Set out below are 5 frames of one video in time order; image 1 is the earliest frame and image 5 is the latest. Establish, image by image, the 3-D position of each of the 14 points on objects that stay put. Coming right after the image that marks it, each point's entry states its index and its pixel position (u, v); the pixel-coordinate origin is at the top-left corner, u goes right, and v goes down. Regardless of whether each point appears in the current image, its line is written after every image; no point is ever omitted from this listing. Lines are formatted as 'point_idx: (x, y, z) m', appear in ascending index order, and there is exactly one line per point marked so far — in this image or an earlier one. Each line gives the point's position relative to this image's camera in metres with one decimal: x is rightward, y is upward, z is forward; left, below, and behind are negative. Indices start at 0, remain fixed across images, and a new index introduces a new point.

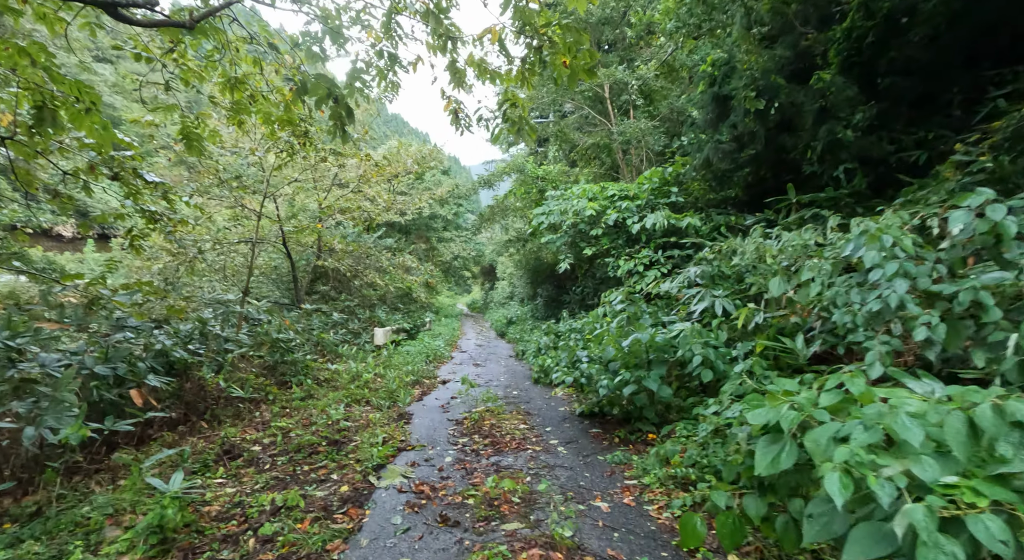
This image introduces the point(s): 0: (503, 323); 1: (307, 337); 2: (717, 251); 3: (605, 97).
0: (-0.3, -1.3, +15.3) m
1: (-3.2, -0.9, +7.7) m
2: (+1.9, +0.3, +4.6) m
3: (+1.9, +3.8, +10.2) m
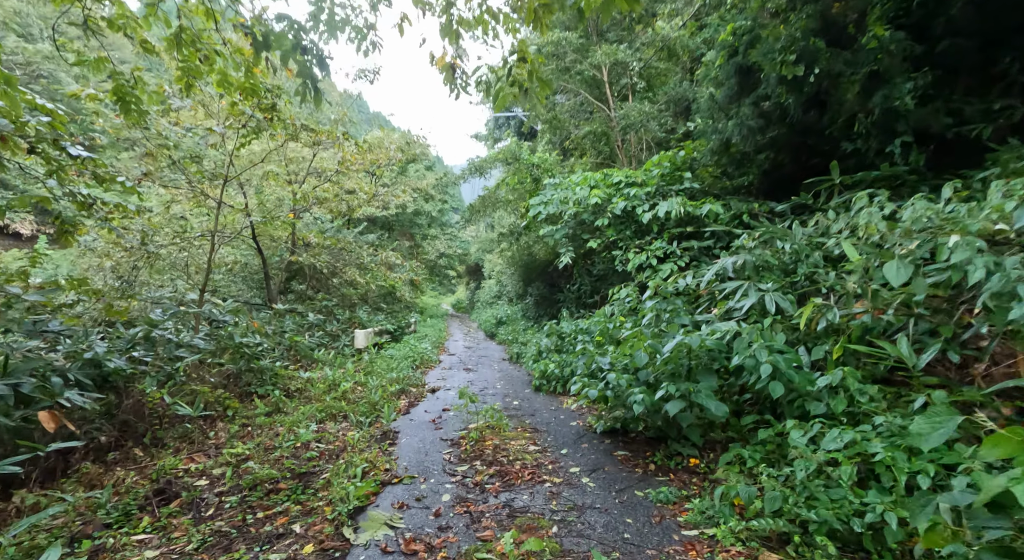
0: (-0.6, -1.3, +14.6) m
1: (-3.2, -0.8, +6.8) m
2: (+1.9, +0.3, +3.9) m
3: (+1.8, +3.8, +9.5) m
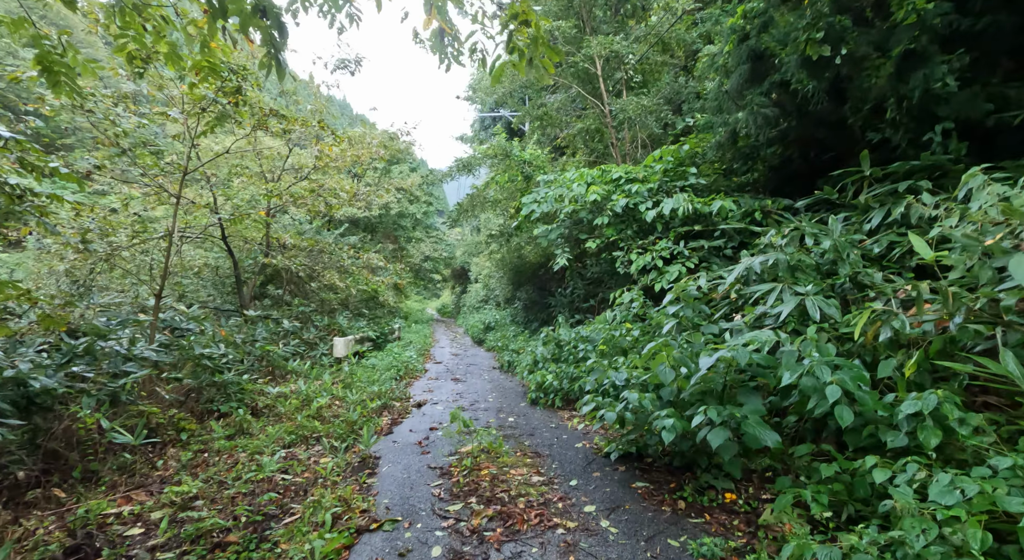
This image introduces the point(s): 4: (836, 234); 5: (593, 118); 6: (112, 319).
0: (-1.0, -1.4, +14.0) m
1: (-3.3, -0.9, +6.2) m
2: (+1.9, +0.3, +3.5) m
3: (+1.6, +3.8, +9.1) m
4: (+2.1, +0.3, +3.2) m
5: (+1.5, +2.9, +9.0) m
6: (-3.8, -0.4, +4.7) m
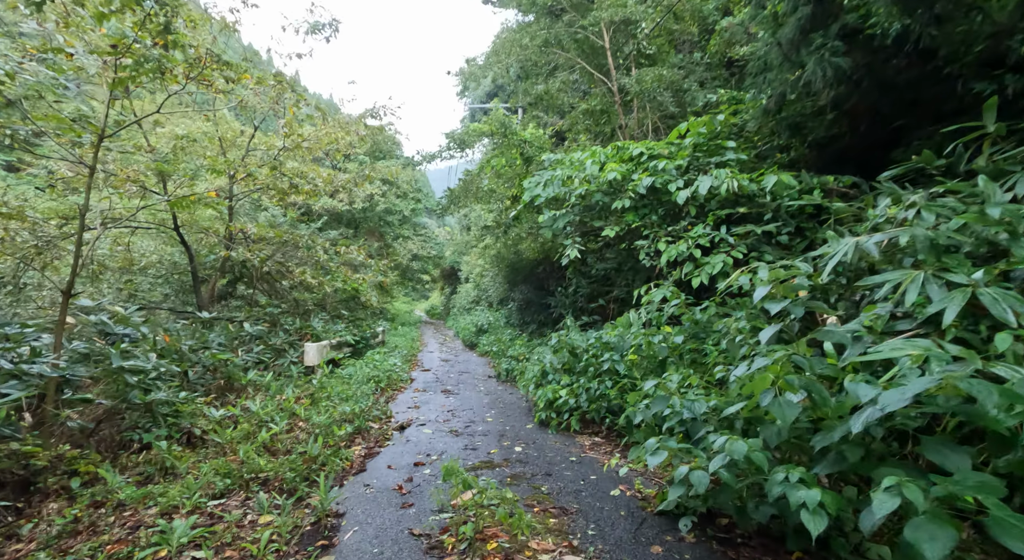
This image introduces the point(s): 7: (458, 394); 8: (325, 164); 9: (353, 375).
0: (-1.1, -1.3, +13.0) m
1: (-3.3, -0.8, +5.2) m
2: (+2.0, +0.4, +2.5) m
3: (+1.5, +3.8, +8.2) m
4: (+2.2, +0.4, +2.2) m
5: (+1.4, +3.0, +8.1) m
6: (-3.8, -0.4, +3.7) m
7: (-0.7, -1.4, +6.1) m
8: (-3.6, +2.3, +9.6) m
9: (-2.0, -1.2, +6.1) m
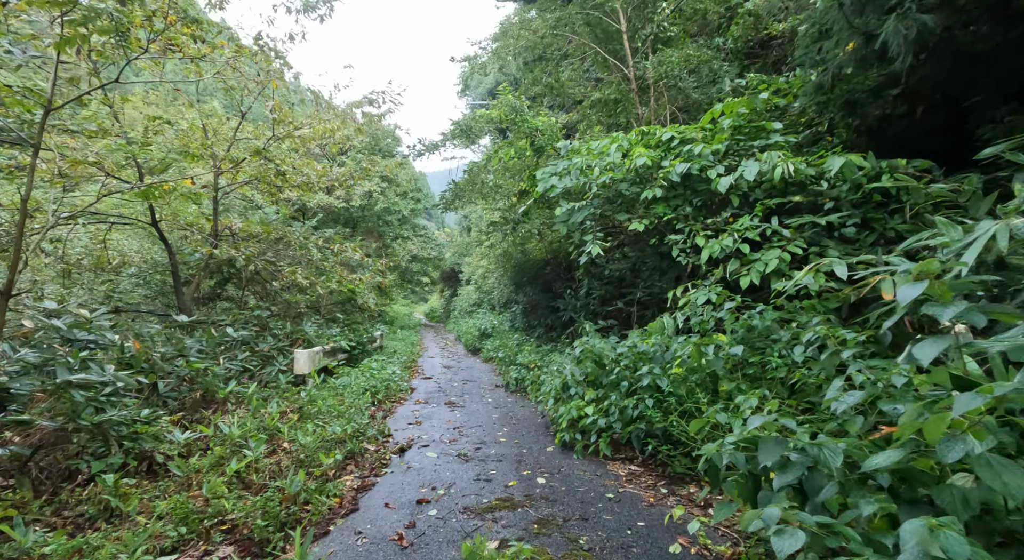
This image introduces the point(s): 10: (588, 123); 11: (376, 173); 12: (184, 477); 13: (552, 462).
0: (-1.0, -1.4, +12.4) m
1: (-3.2, -0.8, +4.6) m
2: (+2.1, +0.4, +1.9) m
3: (+1.6, +3.8, +7.6) m
4: (+2.3, +0.4, +1.6) m
5: (+1.6, +3.0, +7.5) m
6: (-3.6, -0.3, +3.1) m
7: (-0.5, -1.4, +5.5) m
8: (-3.5, +2.2, +9.0) m
9: (-1.8, -1.2, +5.5) m
10: (+1.3, +2.6, +8.2) m
11: (-3.1, +2.5, +11.4) m
12: (-2.0, -1.2, +3.1) m
13: (+0.3, -1.3, +3.5) m
